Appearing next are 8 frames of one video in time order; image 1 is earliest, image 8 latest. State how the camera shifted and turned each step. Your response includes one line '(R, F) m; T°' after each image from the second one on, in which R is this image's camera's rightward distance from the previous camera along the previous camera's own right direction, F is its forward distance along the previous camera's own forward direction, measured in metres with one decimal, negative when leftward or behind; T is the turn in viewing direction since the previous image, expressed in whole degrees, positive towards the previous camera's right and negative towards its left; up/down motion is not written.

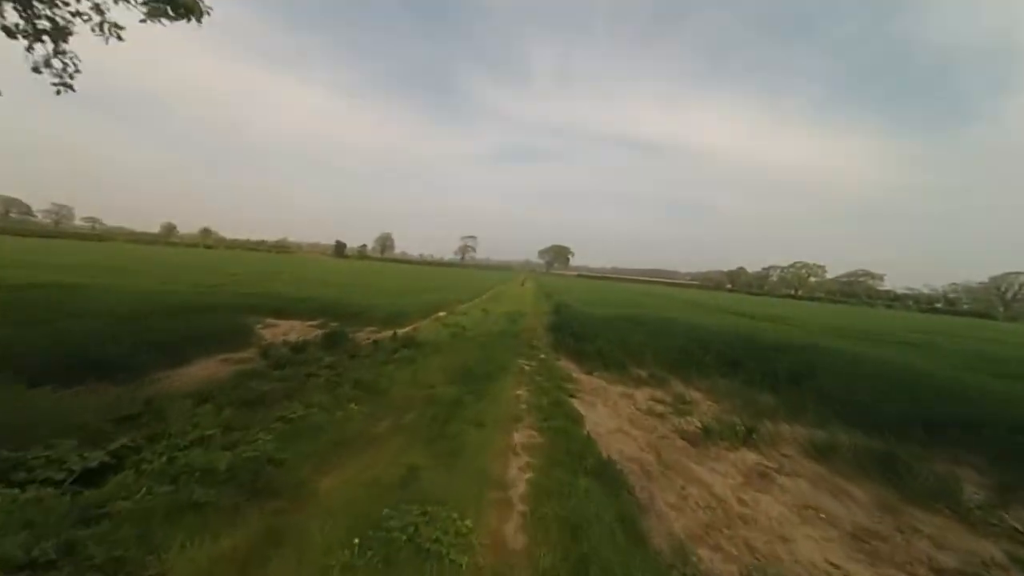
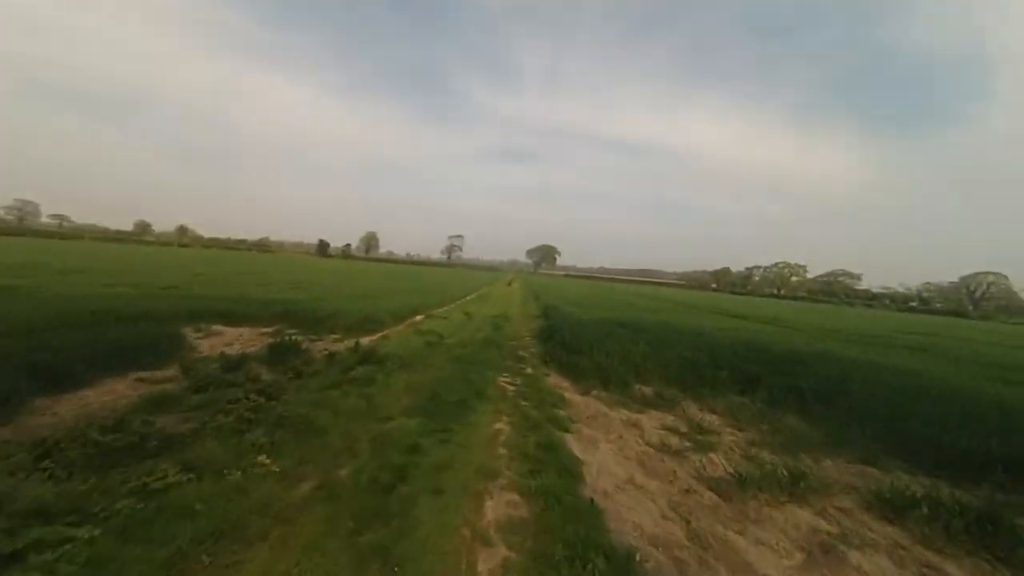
(+0.3, +2.8) m; +2°
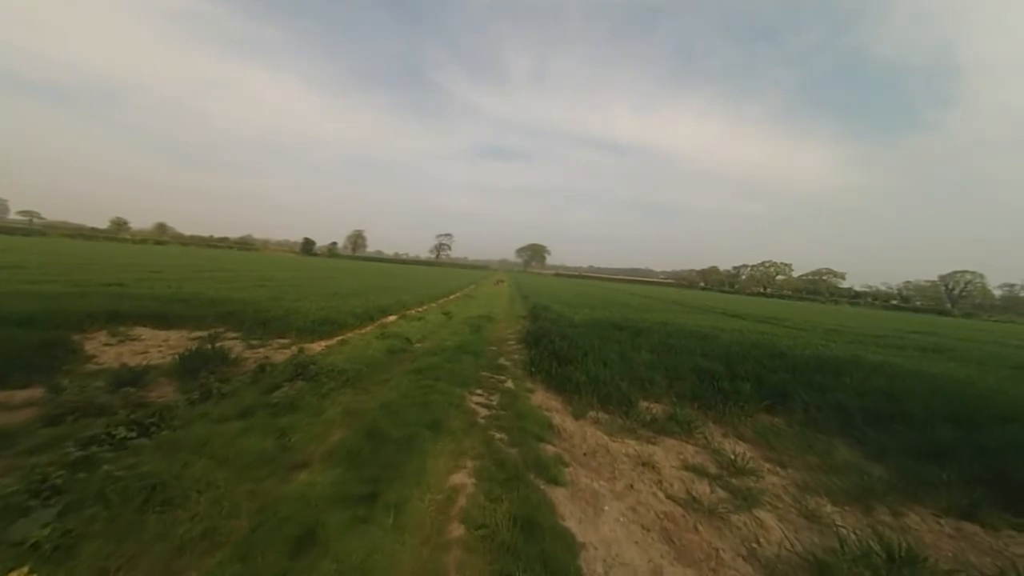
(+0.5, +3.1) m; +2°
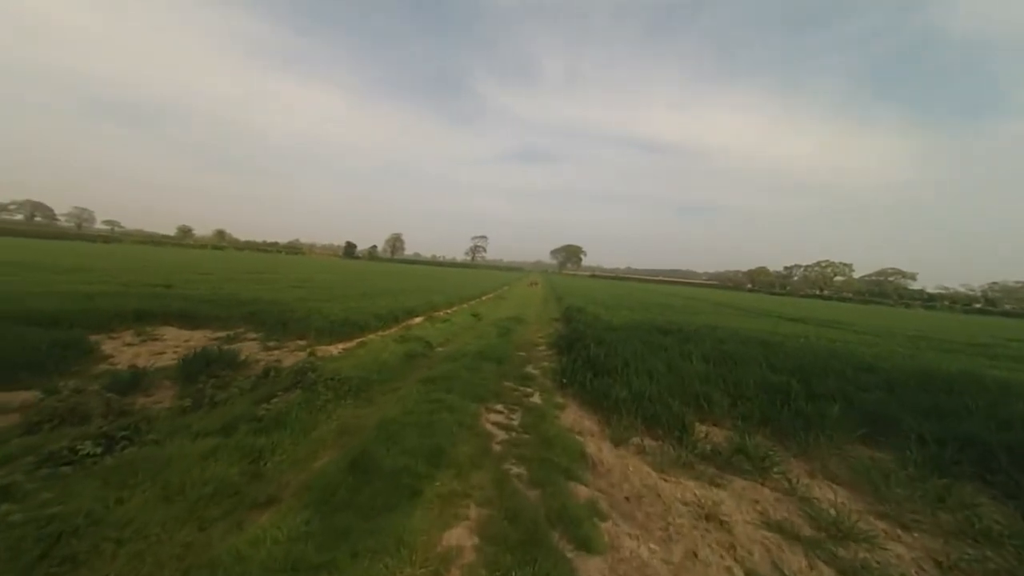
(+0.3, +1.8) m; -5°
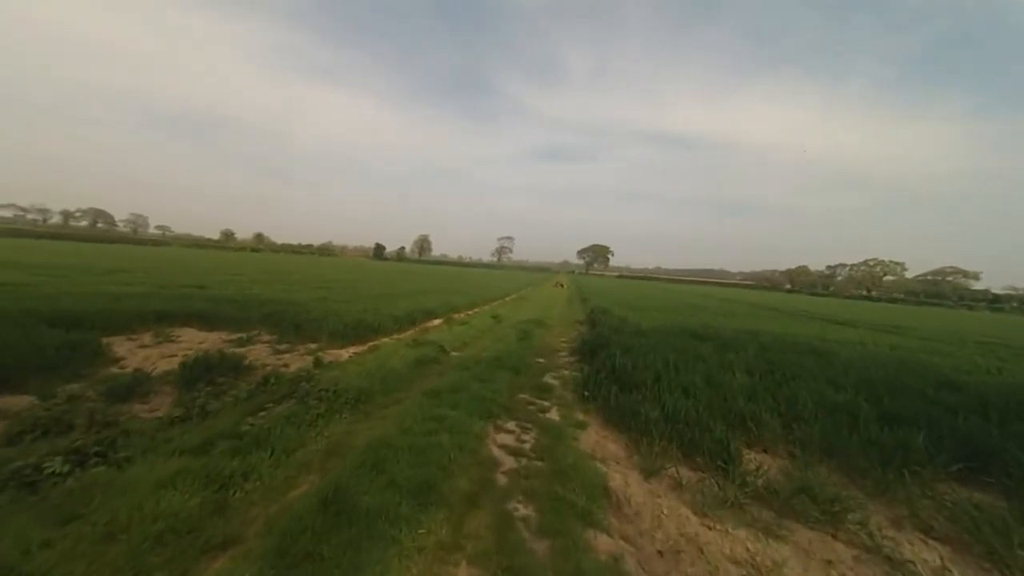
(+0.3, +1.2) m; -4°
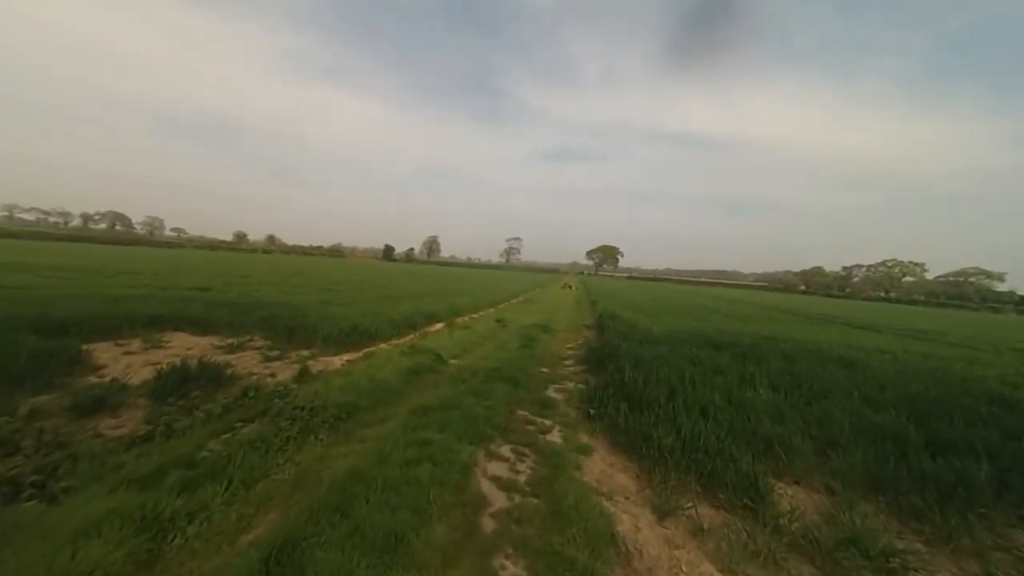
(+0.3, +1.0) m; -1°
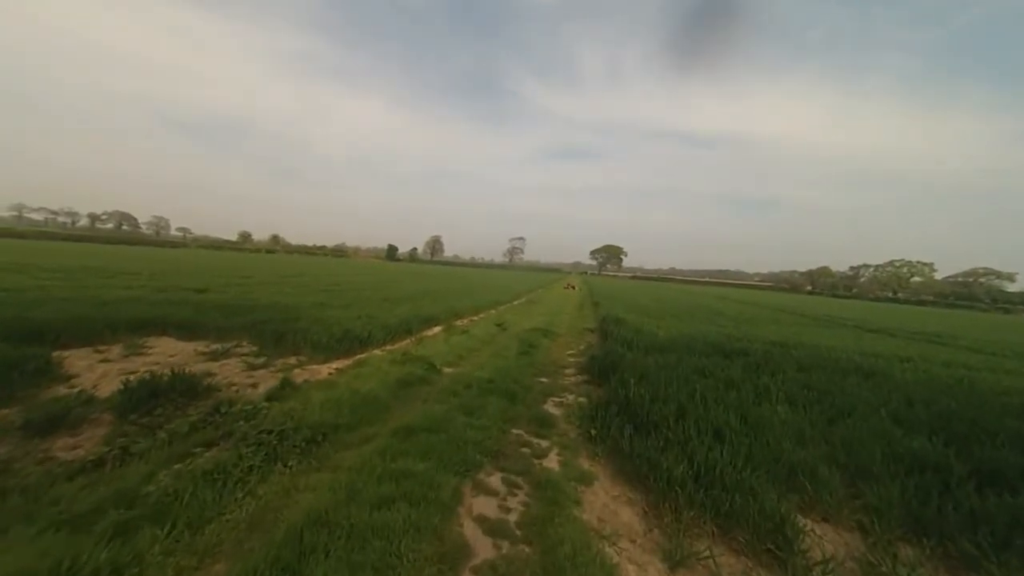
(+0.2, +0.9) m; -1°
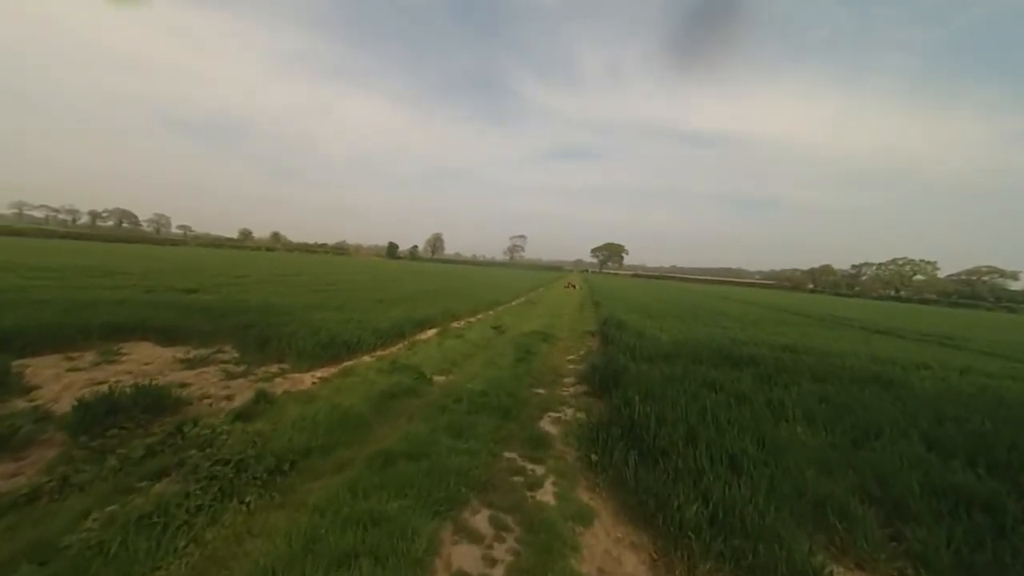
(+0.2, +0.9) m; 0°
